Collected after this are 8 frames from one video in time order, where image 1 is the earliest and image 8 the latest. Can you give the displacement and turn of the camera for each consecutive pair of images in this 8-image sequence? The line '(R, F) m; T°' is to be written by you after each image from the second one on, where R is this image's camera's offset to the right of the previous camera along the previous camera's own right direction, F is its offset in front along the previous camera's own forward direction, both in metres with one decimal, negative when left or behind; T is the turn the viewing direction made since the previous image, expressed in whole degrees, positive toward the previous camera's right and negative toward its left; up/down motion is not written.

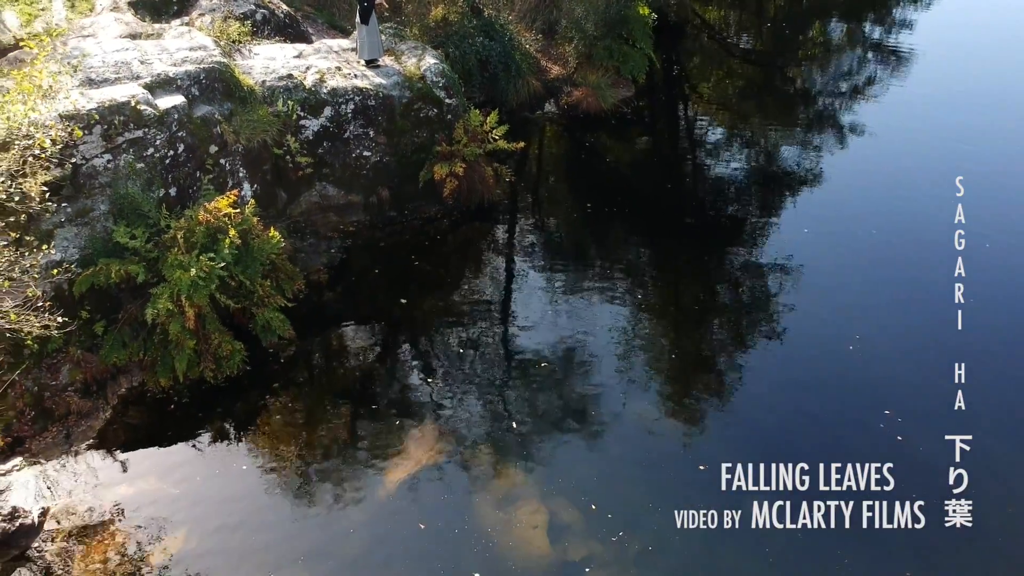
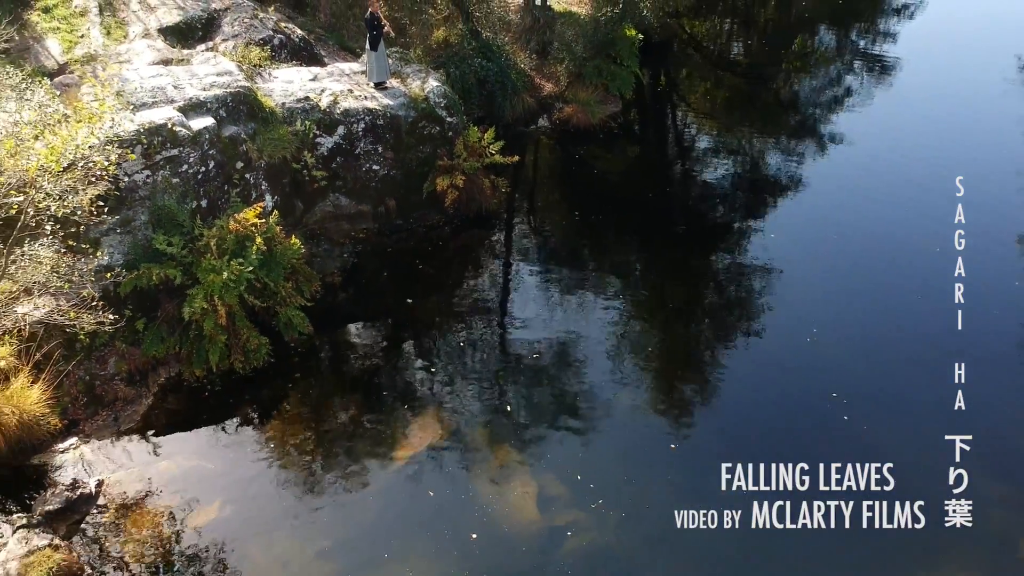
(+0.1, -1.2) m; 0°
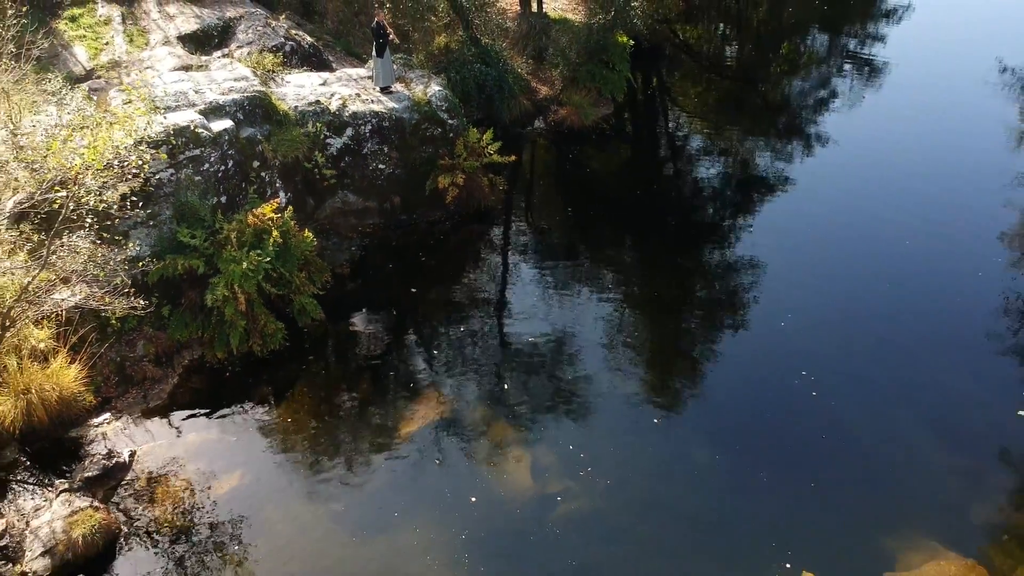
(0.0, -0.9) m; 0°
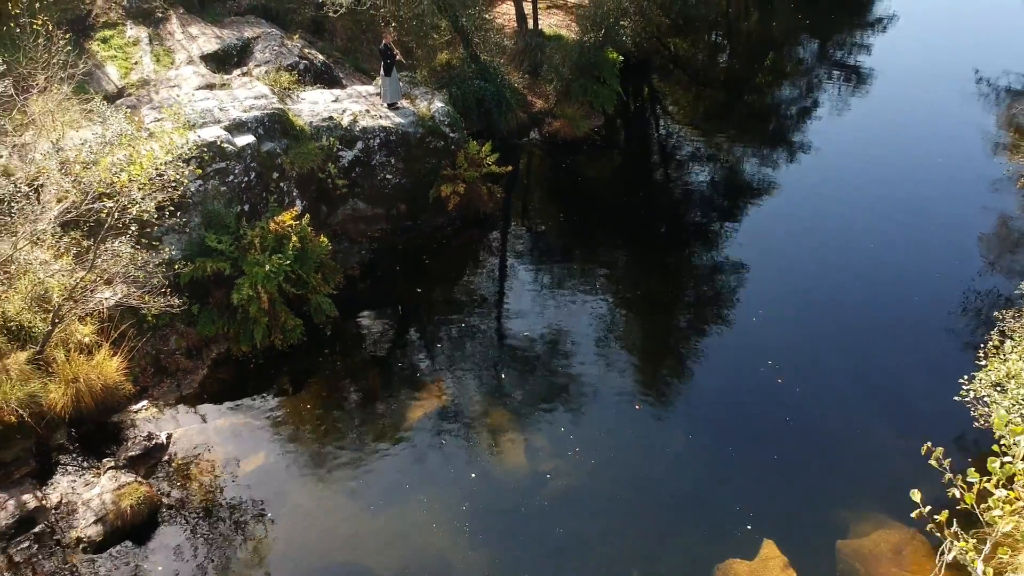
(0.0, -1.2) m; 0°
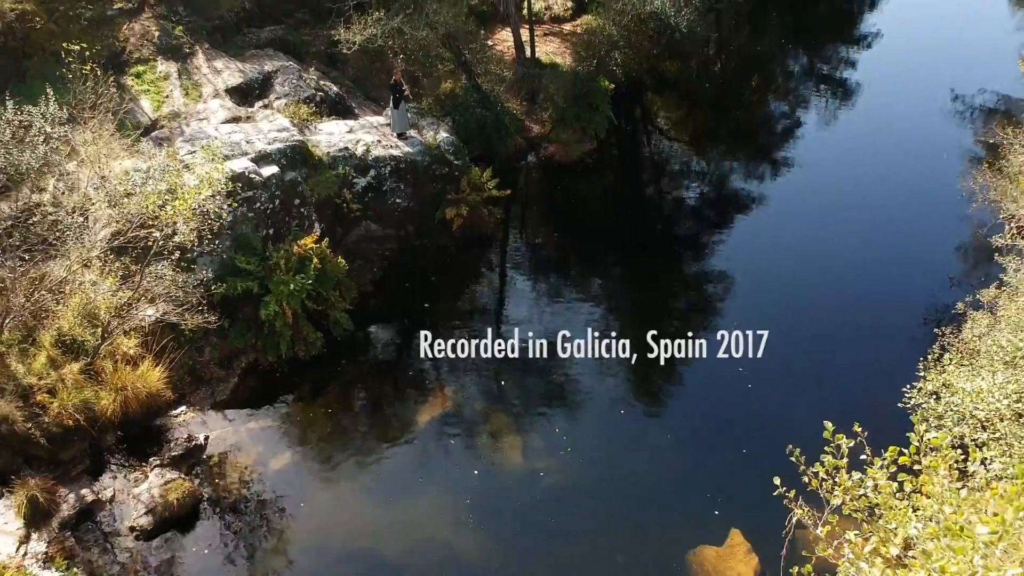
(0.0, -1.4) m; 0°
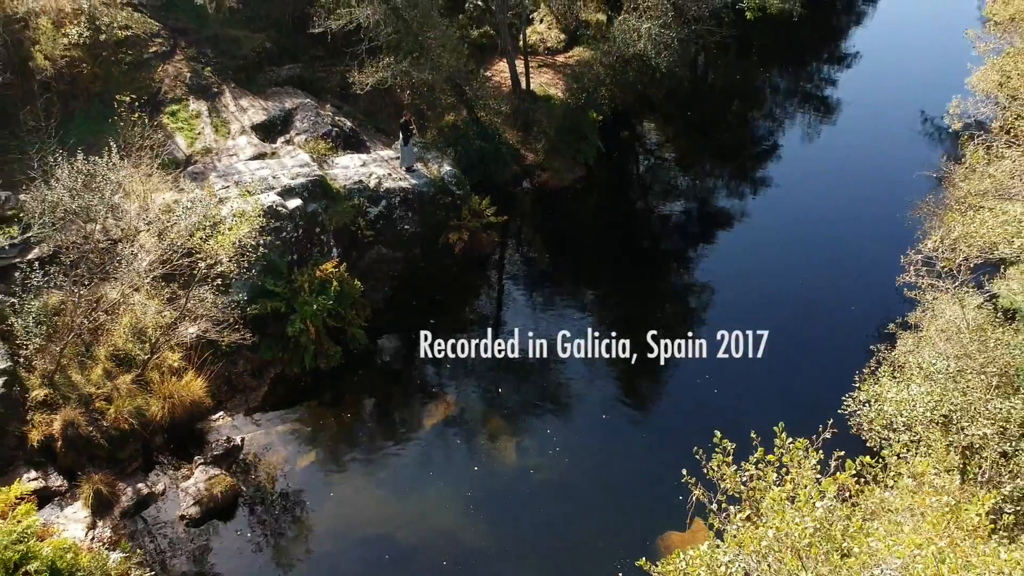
(+0.1, -1.9) m; 0°
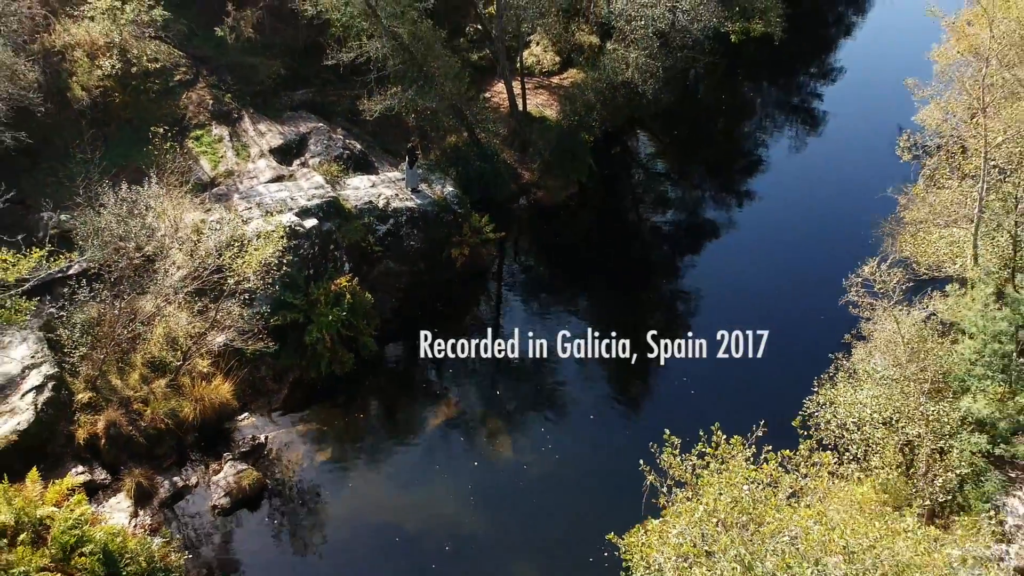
(+0.1, -1.6) m; 0°
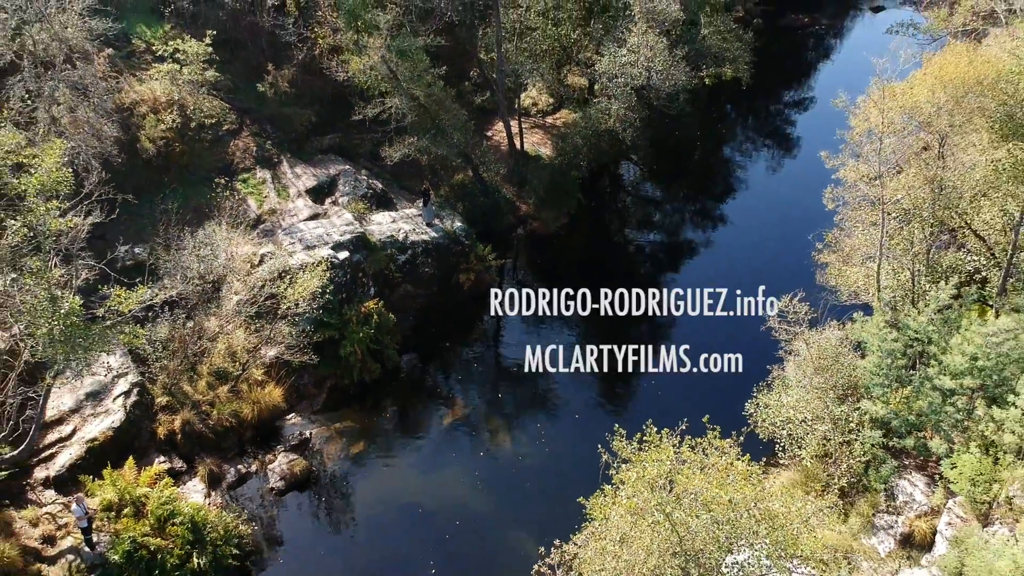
(0.0, -3.6) m; 0°
